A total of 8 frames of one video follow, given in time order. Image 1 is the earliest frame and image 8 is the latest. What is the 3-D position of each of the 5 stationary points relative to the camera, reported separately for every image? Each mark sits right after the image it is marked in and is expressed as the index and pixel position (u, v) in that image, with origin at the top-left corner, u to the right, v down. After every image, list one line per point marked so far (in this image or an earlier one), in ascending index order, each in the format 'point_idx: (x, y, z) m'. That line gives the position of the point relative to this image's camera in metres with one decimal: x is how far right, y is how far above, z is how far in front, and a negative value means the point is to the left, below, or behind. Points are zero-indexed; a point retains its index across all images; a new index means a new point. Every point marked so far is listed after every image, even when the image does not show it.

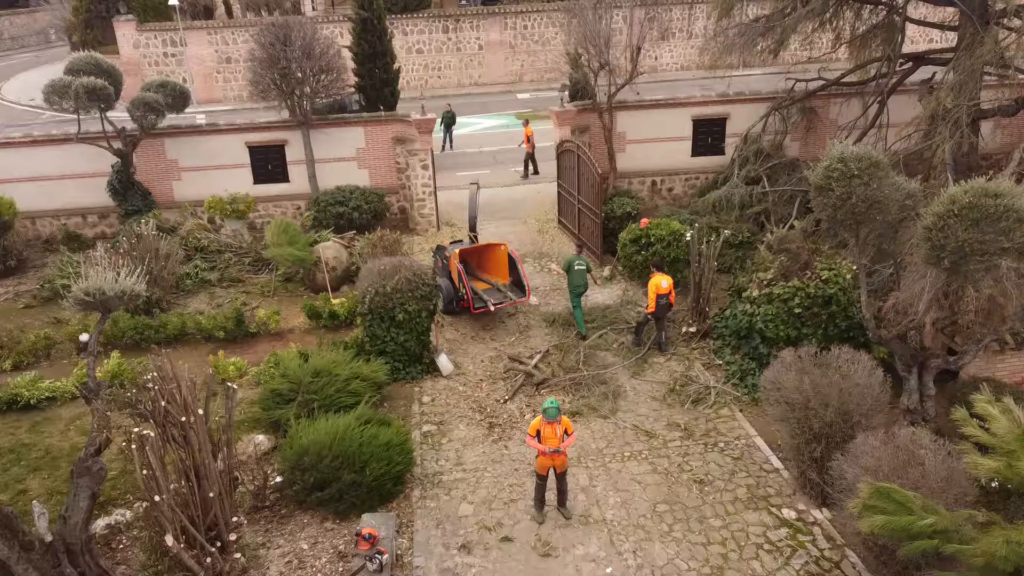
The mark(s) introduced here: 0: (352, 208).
0: (-1.7, +0.9, +10.6) m
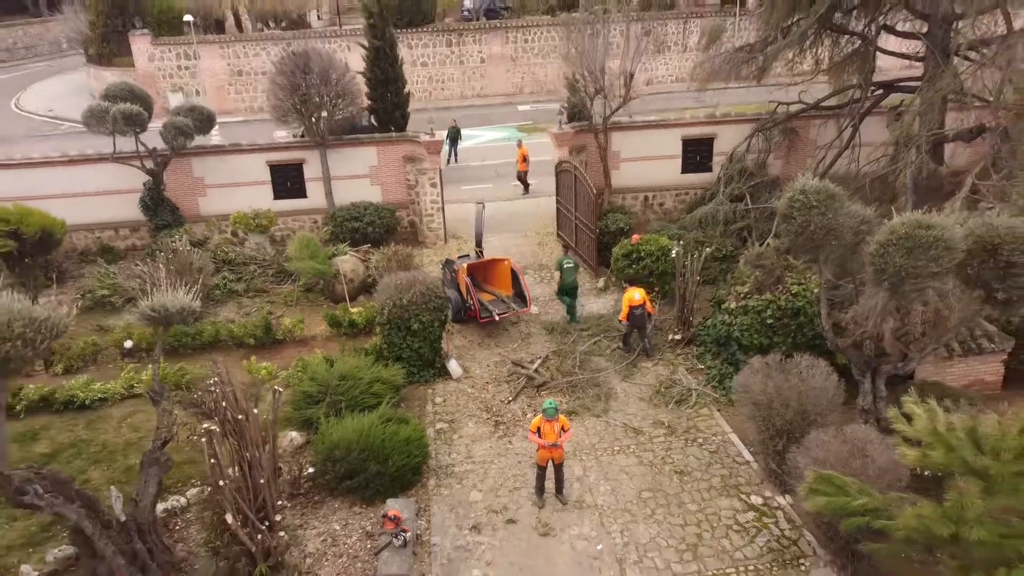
0: (-1.7, +0.8, +11.5) m
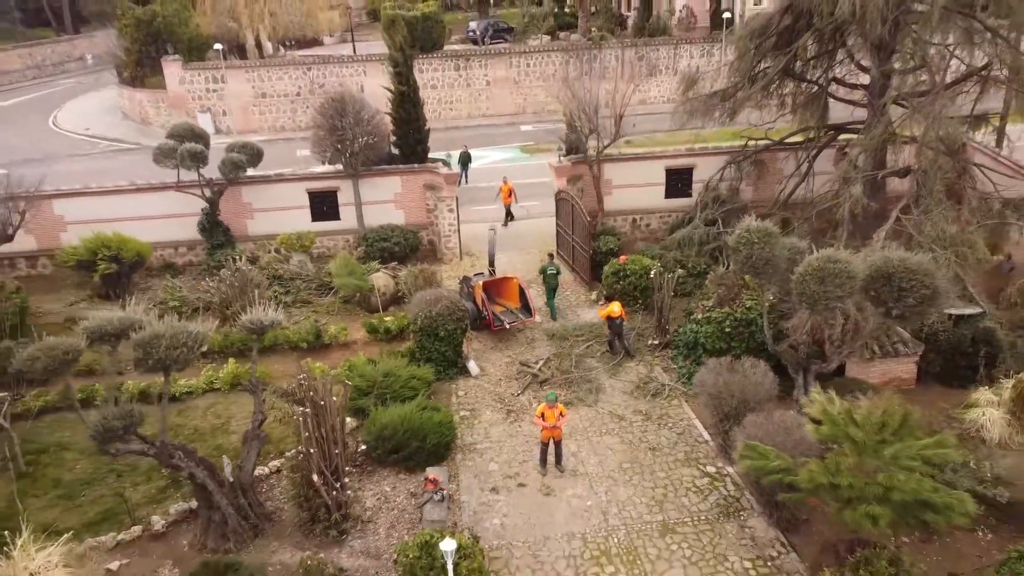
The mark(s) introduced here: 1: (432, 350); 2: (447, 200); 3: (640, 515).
0: (-1.6, +0.6, +13.4) m
1: (-0.8, -0.6, +10.0) m
2: (-0.9, +1.2, +13.8) m
3: (+1.0, -1.8, +7.6) m
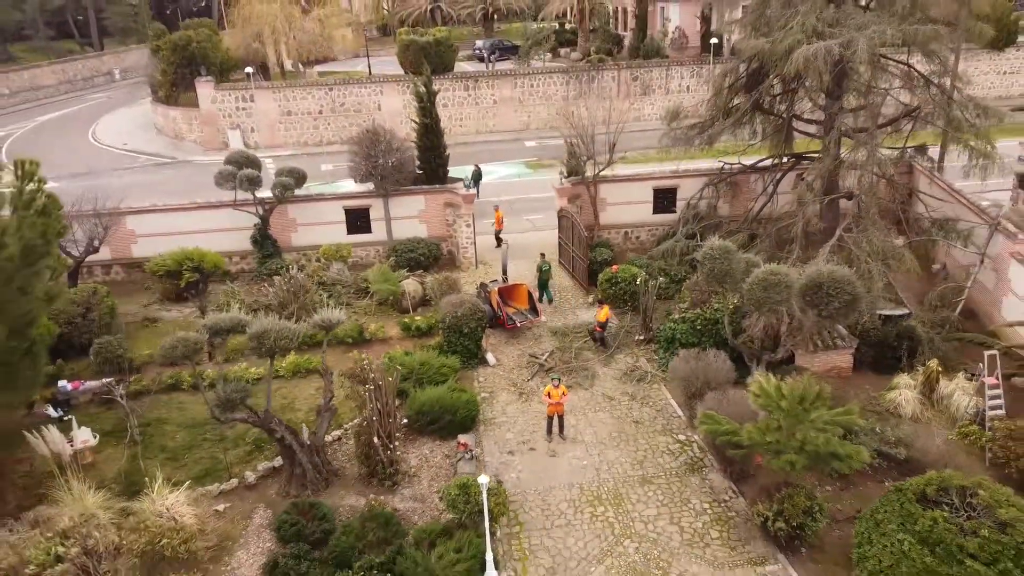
0: (-1.5, +0.6, +15.6) m
1: (-0.7, -0.7, +12.2) m
2: (-0.8, +1.2, +16.0) m
3: (+1.1, -1.8, +9.8) m
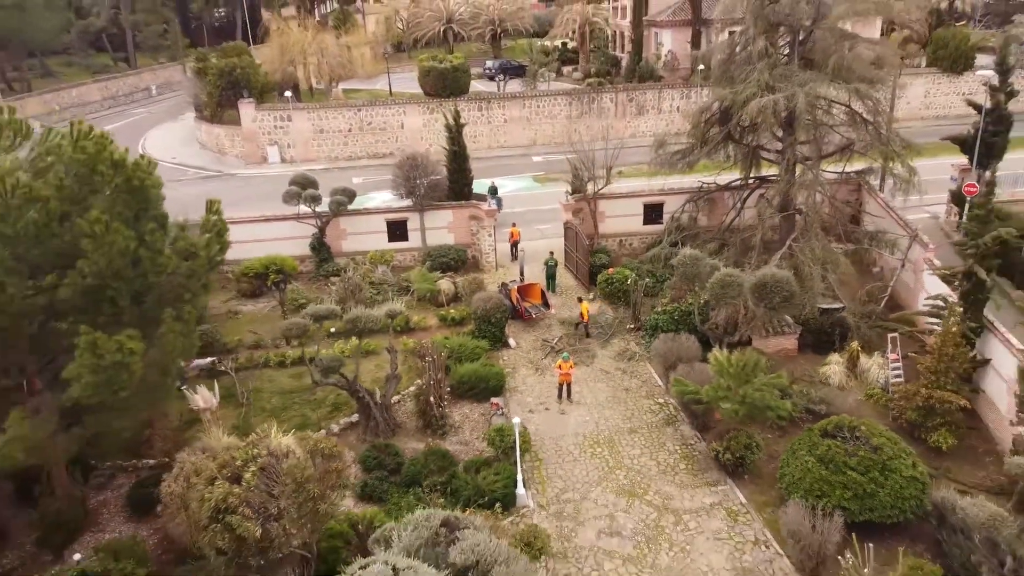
0: (-1.2, +0.6, +18.8) m
1: (-0.4, -0.7, +15.4) m
2: (-0.5, +1.2, +19.2) m
3: (+1.4, -1.8, +13.0) m
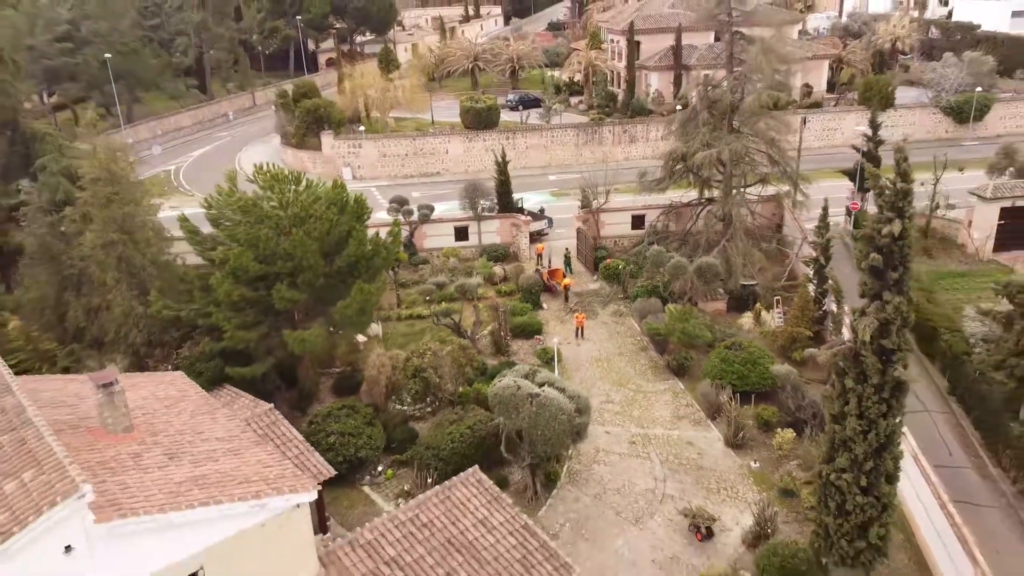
0: (-0.4, +1.0, +27.4) m
1: (+0.4, -0.2, +24.1) m
2: (+0.3, +1.6, +27.8) m
3: (+2.2, -1.4, +21.7) m
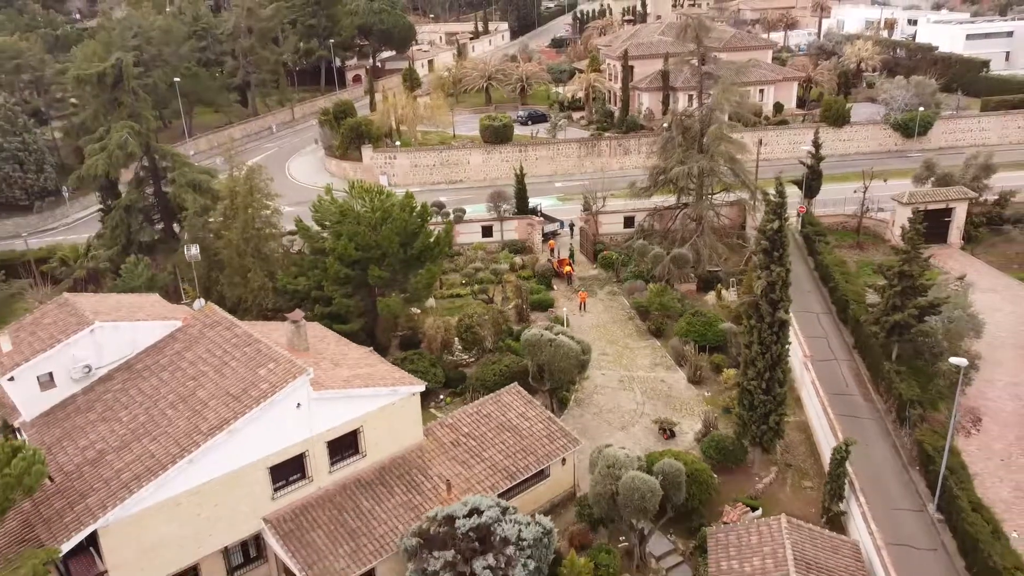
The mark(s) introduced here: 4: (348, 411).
0: (+0.2, +1.5, +34.3) m
1: (+1.0, +0.2, +30.9) m
2: (+0.9, +2.1, +34.7) m
3: (+2.8, -0.9, +28.6) m
4: (-2.8, -2.1, +16.5) m
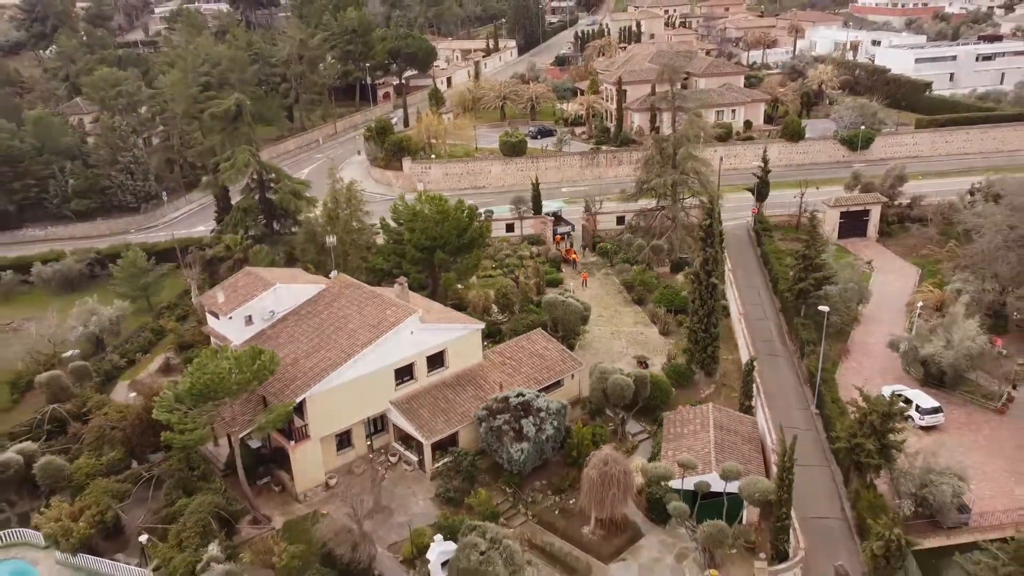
0: (+0.9, +2.2, +44.3) m
1: (+1.8, +1.0, +40.9) m
2: (+1.6, +2.8, +44.7) m
3: (+3.6, -0.2, +38.5) m
4: (-2.0, -1.4, +26.4) m
